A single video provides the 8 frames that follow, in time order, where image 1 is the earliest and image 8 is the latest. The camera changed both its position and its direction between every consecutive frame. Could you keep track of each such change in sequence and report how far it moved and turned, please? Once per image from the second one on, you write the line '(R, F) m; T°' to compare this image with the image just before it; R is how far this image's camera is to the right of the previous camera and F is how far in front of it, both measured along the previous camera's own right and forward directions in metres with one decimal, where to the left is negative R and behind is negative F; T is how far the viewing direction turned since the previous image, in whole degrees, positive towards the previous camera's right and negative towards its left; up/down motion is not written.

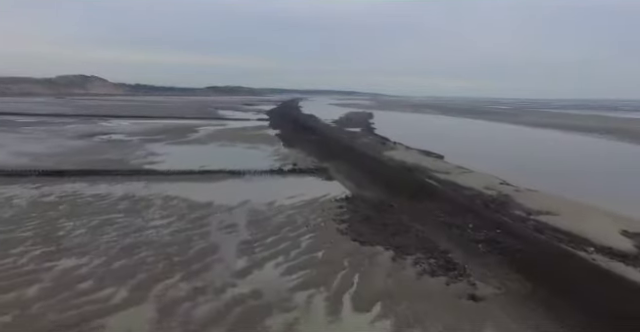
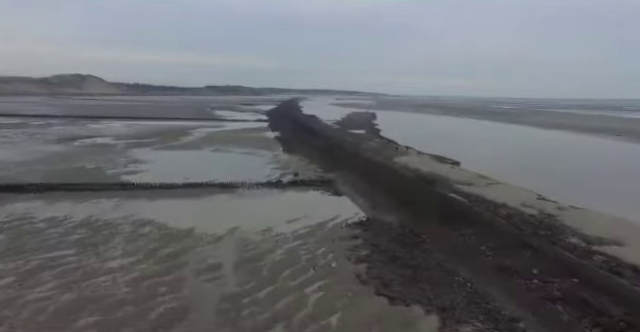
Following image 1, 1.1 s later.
(-0.2, +2.6) m; 0°
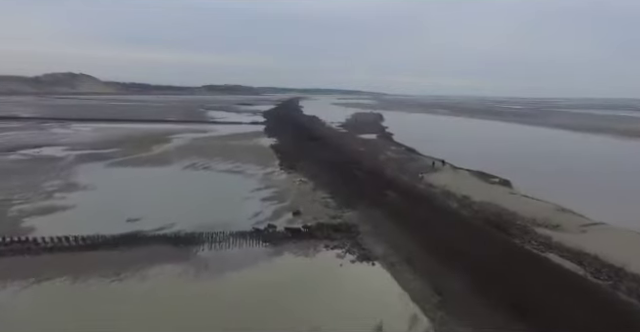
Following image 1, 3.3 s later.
(-0.3, +5.8) m; 0°
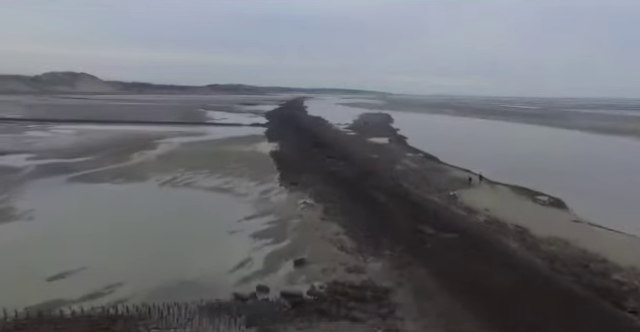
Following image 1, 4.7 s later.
(-0.2, +3.5) m; -1°
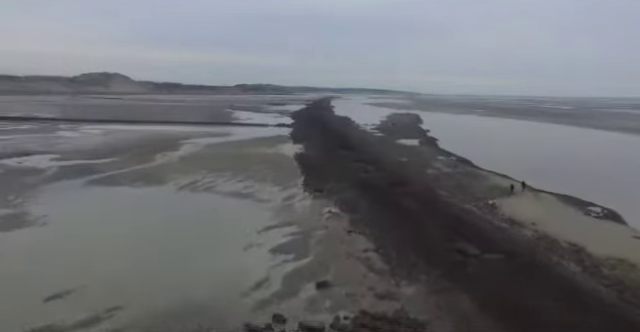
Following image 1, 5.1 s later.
(0.0, +1.0) m; -4°
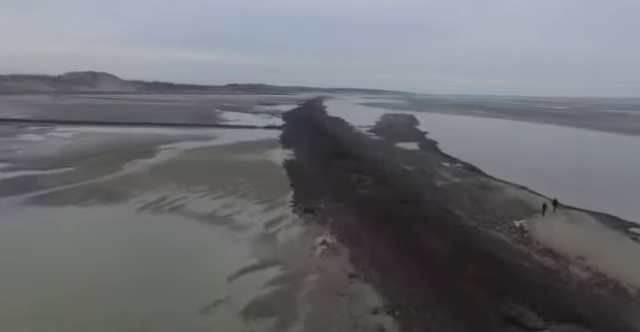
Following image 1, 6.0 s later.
(0.0, +2.5) m; +1°
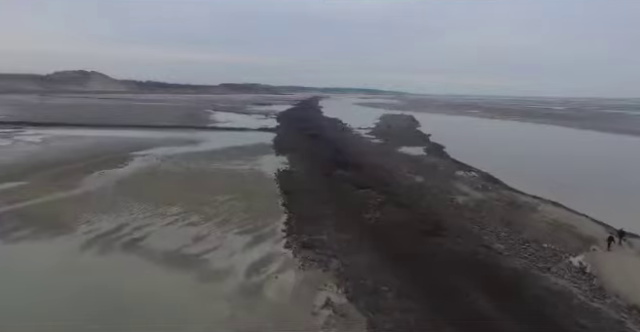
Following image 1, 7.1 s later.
(-0.1, +2.7) m; +1°
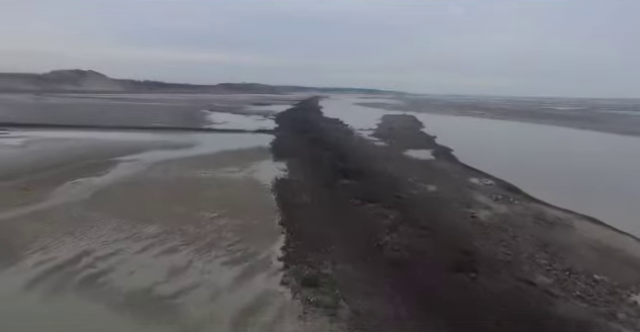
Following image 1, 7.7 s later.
(-0.1, +1.7) m; 0°
